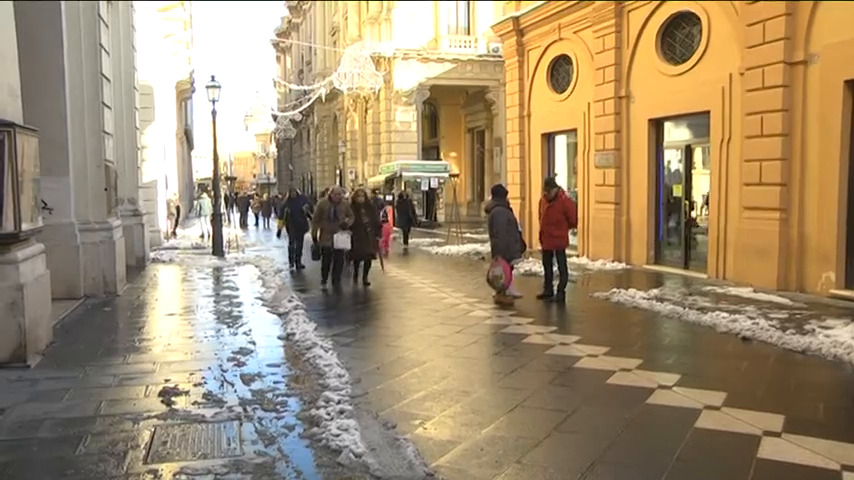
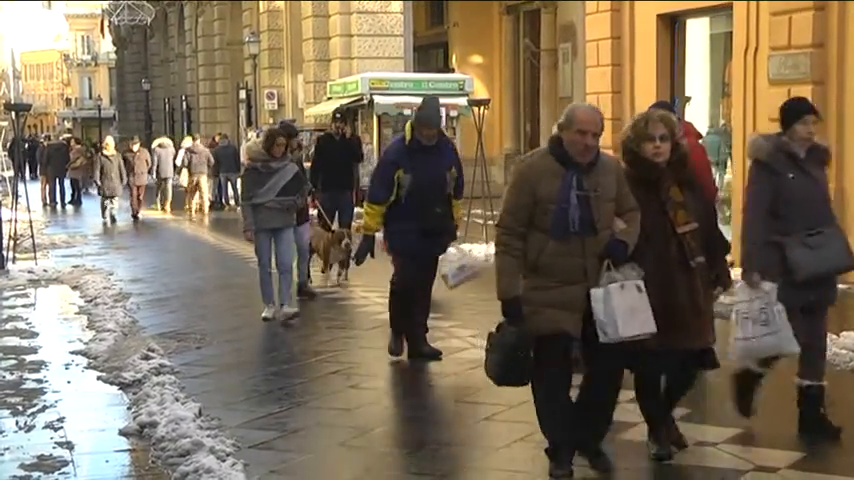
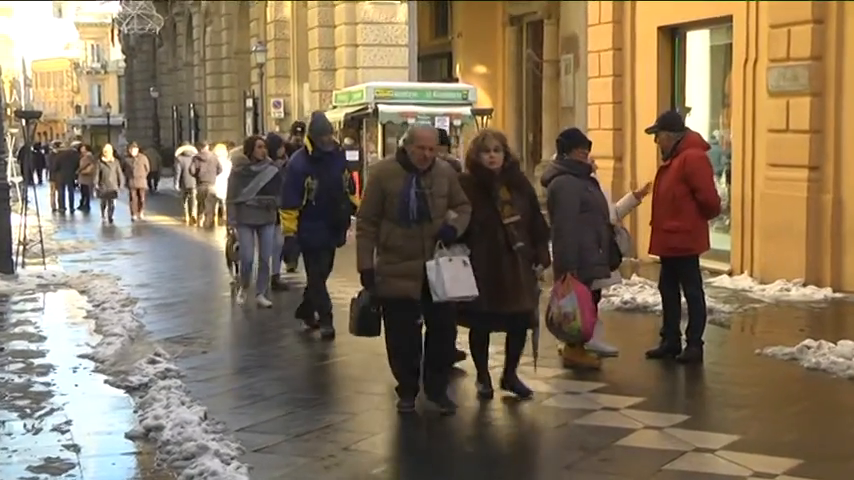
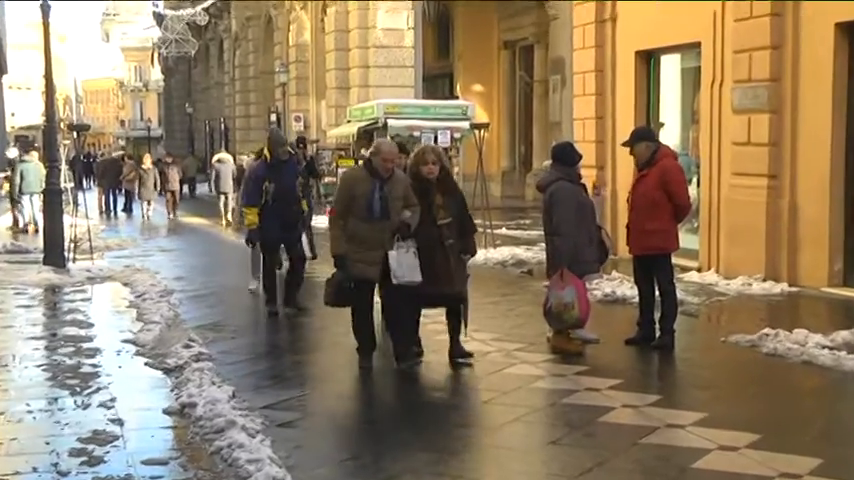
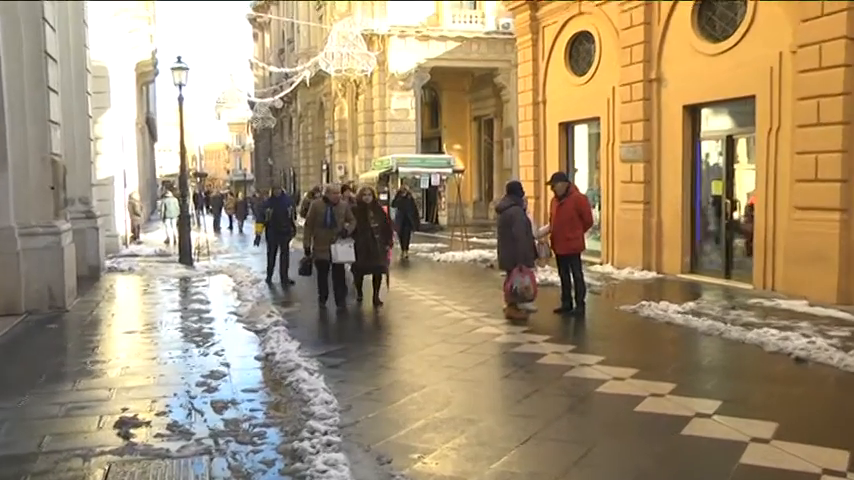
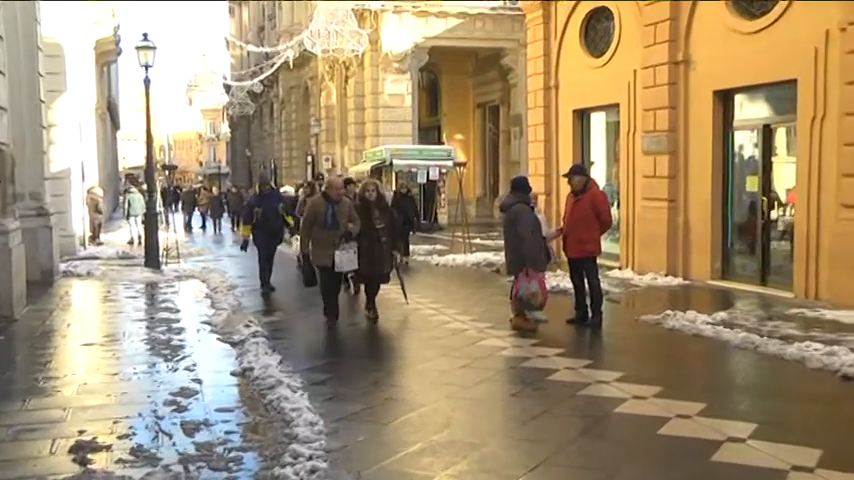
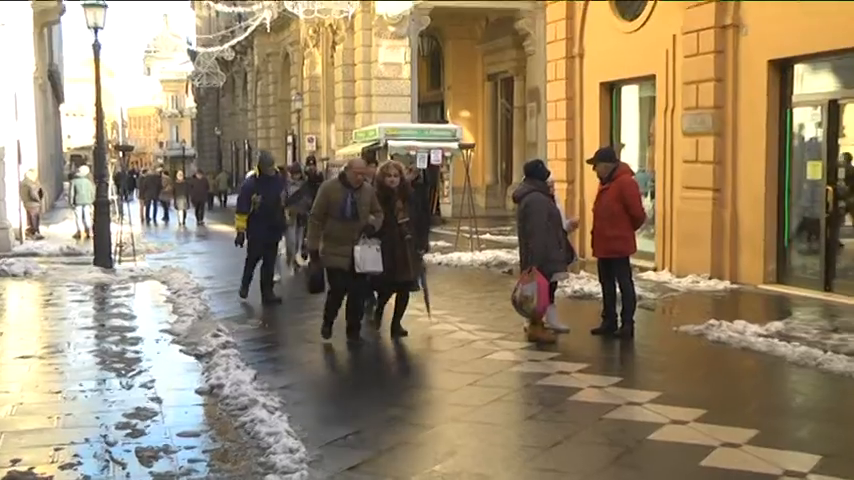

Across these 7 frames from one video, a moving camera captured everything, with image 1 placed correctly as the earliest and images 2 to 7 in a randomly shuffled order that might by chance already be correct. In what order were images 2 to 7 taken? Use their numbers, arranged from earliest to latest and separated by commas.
5, 6, 7, 4, 3, 2
